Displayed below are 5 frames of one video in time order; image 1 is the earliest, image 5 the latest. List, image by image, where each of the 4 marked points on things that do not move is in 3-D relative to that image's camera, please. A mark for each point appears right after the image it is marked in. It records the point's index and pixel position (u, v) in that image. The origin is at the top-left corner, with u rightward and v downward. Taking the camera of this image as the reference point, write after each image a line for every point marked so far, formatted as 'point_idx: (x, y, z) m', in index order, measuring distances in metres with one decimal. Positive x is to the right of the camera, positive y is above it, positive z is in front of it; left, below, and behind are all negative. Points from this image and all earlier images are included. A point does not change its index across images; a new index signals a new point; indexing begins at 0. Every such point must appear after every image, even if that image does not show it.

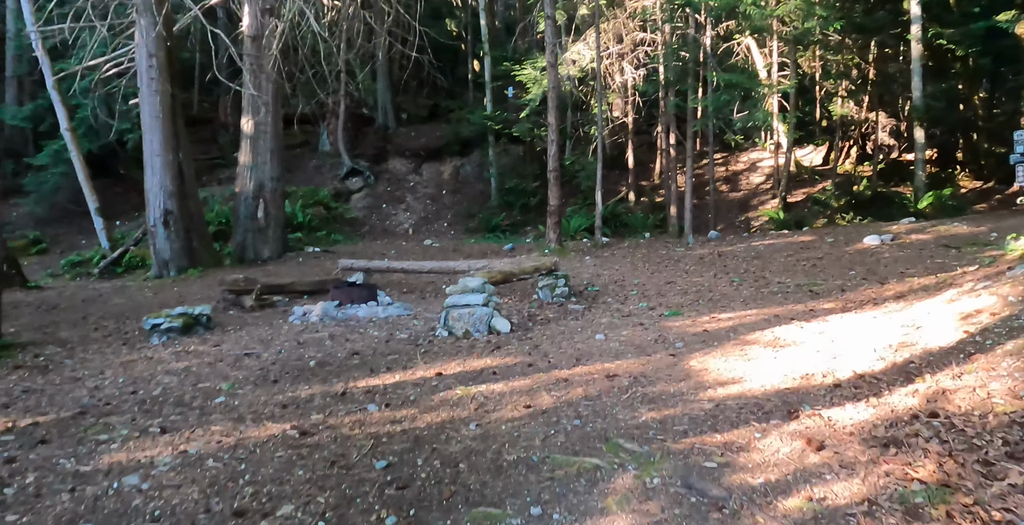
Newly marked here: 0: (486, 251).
0: (-0.5, +0.2, +13.4) m
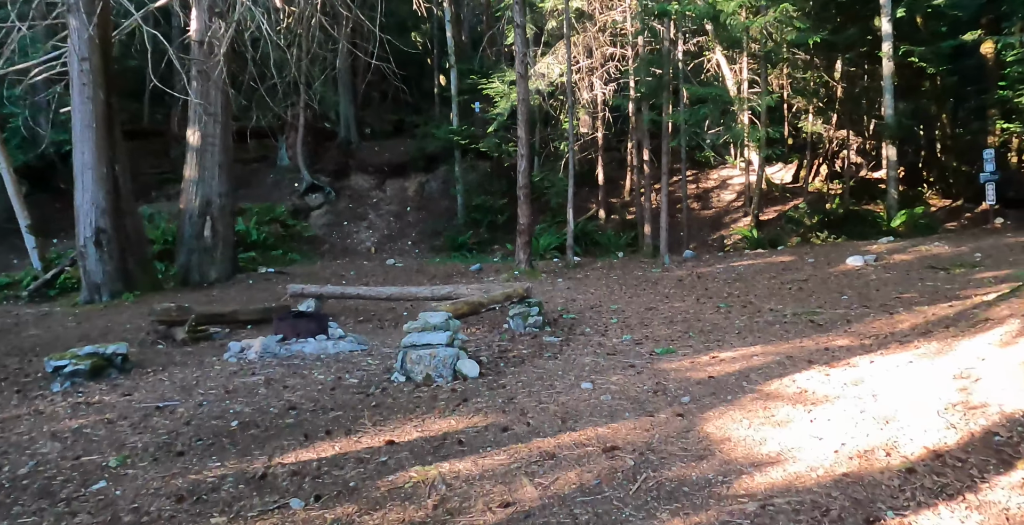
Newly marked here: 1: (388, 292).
0: (-1.1, -0.2, +12.6) m
1: (-1.3, -0.3, +7.2) m
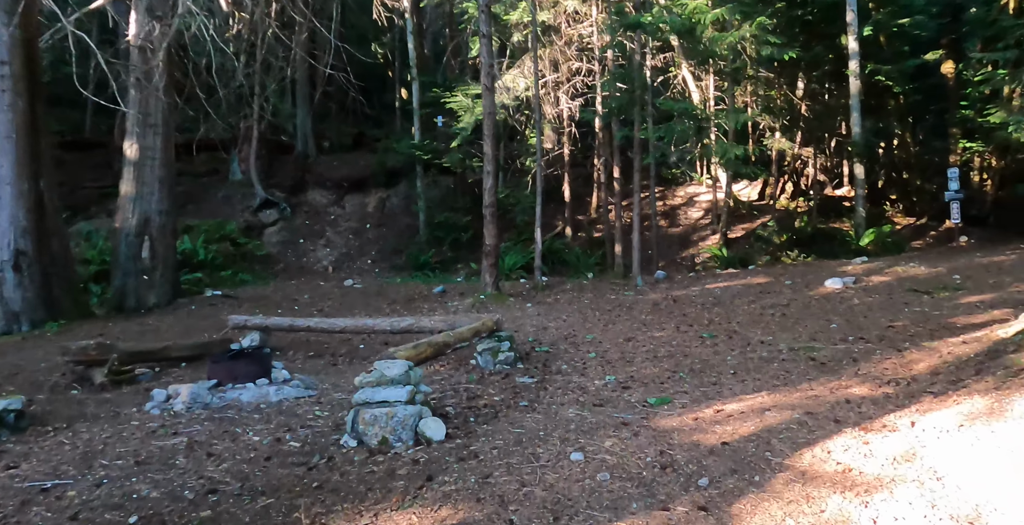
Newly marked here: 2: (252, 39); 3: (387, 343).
0: (-1.7, -0.5, +11.9) m
1: (-1.6, -0.6, +6.5) m
2: (-4.3, +3.7, +11.4) m
3: (-1.3, -0.8, +7.0) m
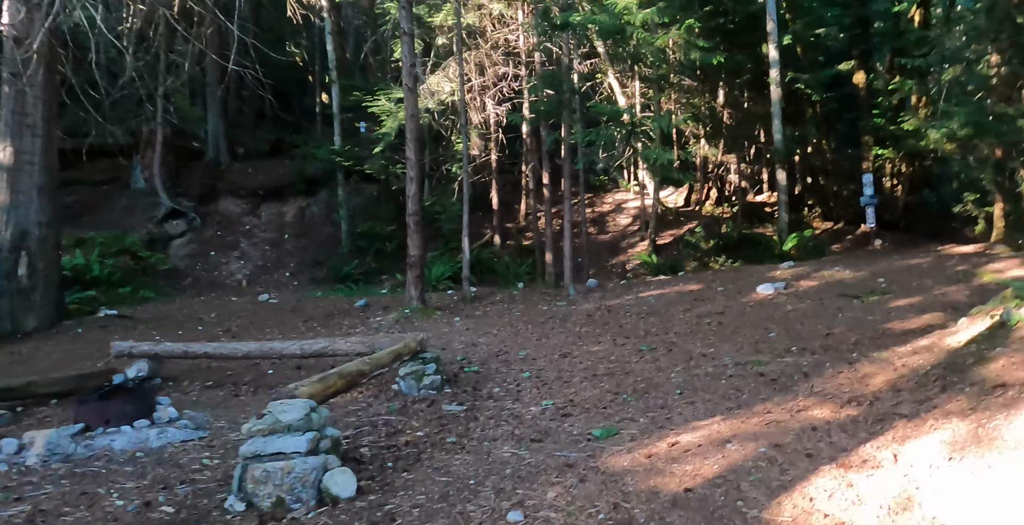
0: (-2.9, -0.8, +11.1) m
1: (-2.3, -0.7, +5.8) m
2: (-5.5, +3.5, +10.4) m
3: (-2.0, -1.0, +6.3) m
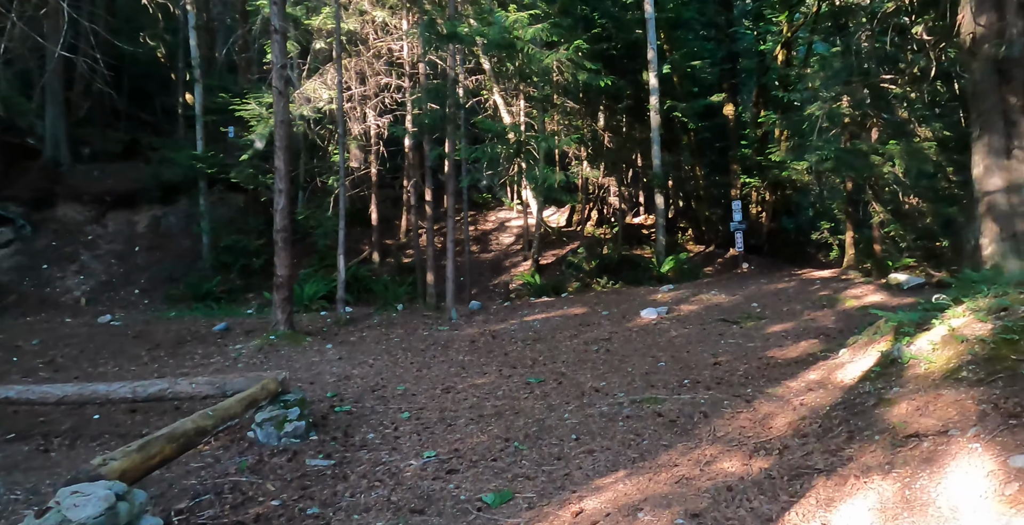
0: (-4.7, -1.0, +9.9) m
1: (-3.1, -0.9, +4.7) m
2: (-7.1, +3.3, +8.8) m
3: (-3.0, -1.2, +5.3) m
